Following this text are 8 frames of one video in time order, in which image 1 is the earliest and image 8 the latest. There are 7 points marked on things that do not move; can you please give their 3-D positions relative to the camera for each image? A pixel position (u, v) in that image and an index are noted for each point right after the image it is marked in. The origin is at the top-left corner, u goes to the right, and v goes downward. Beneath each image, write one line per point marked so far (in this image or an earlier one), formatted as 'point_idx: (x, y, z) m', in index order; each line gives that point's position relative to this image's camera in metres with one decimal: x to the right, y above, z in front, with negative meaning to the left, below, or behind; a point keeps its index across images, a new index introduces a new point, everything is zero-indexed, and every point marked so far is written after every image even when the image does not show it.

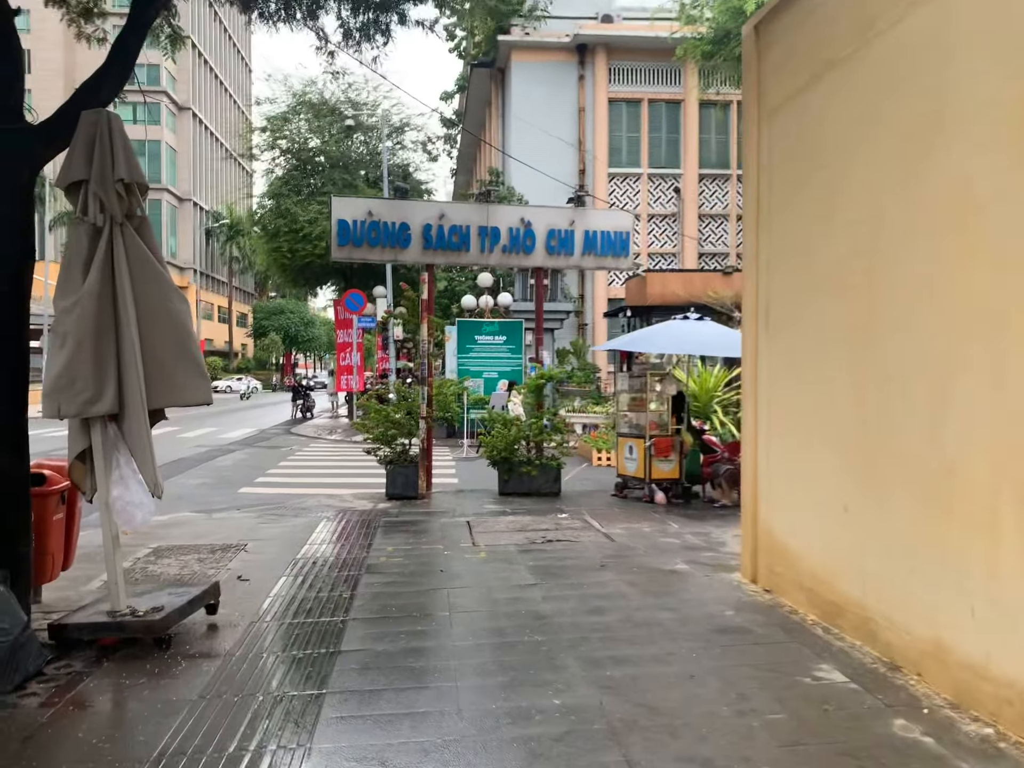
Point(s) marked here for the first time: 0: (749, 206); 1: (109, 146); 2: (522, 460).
0: (+1.6, +1.2, +5.8) m
1: (-2.2, +1.3, +4.7) m
2: (+0.1, -0.9, +10.5) m
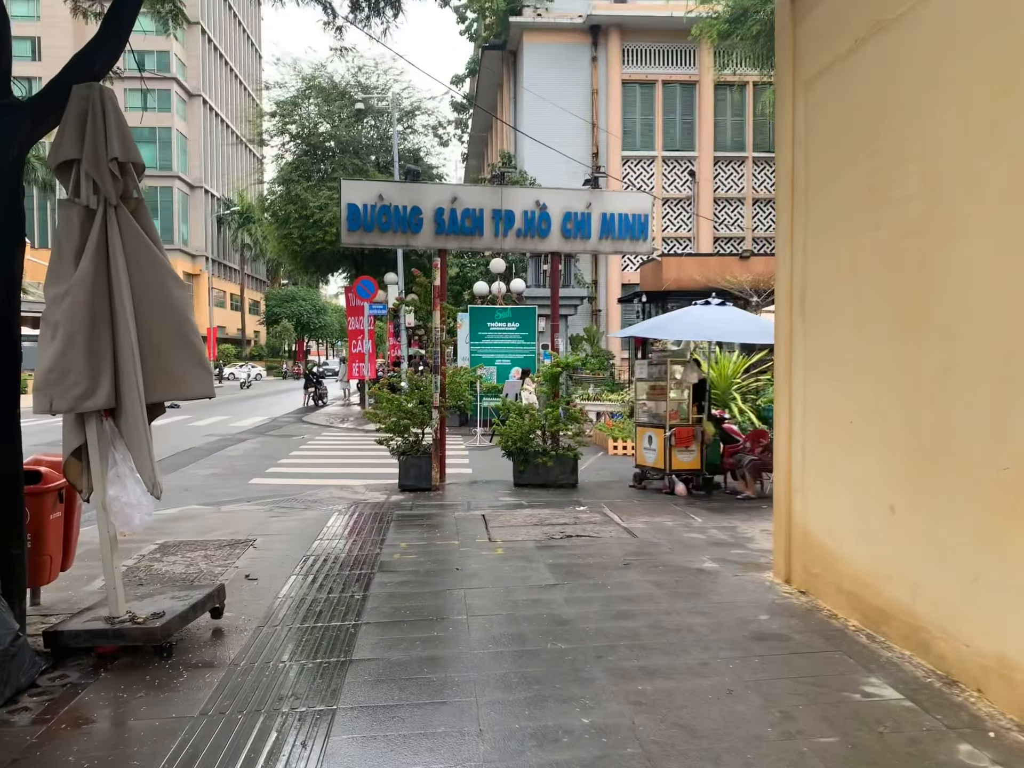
0: (+1.7, +1.3, +5.4) m
1: (-2.1, +1.4, +4.4) m
2: (+0.3, -0.8, +10.3) m
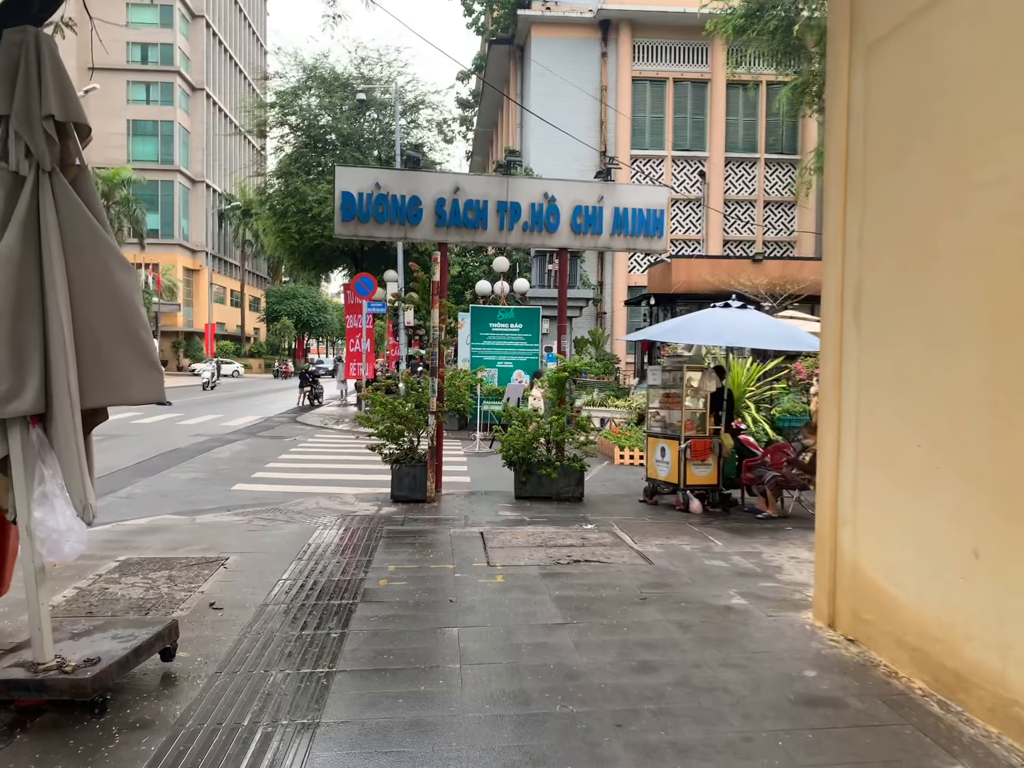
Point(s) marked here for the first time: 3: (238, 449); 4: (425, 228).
0: (+1.8, +1.2, +4.7) m
1: (-2.1, +1.4, +3.7) m
2: (+0.3, -0.9, +9.5) m
3: (-4.7, -1.1, +14.7) m
4: (-1.0, +1.8, +9.7) m
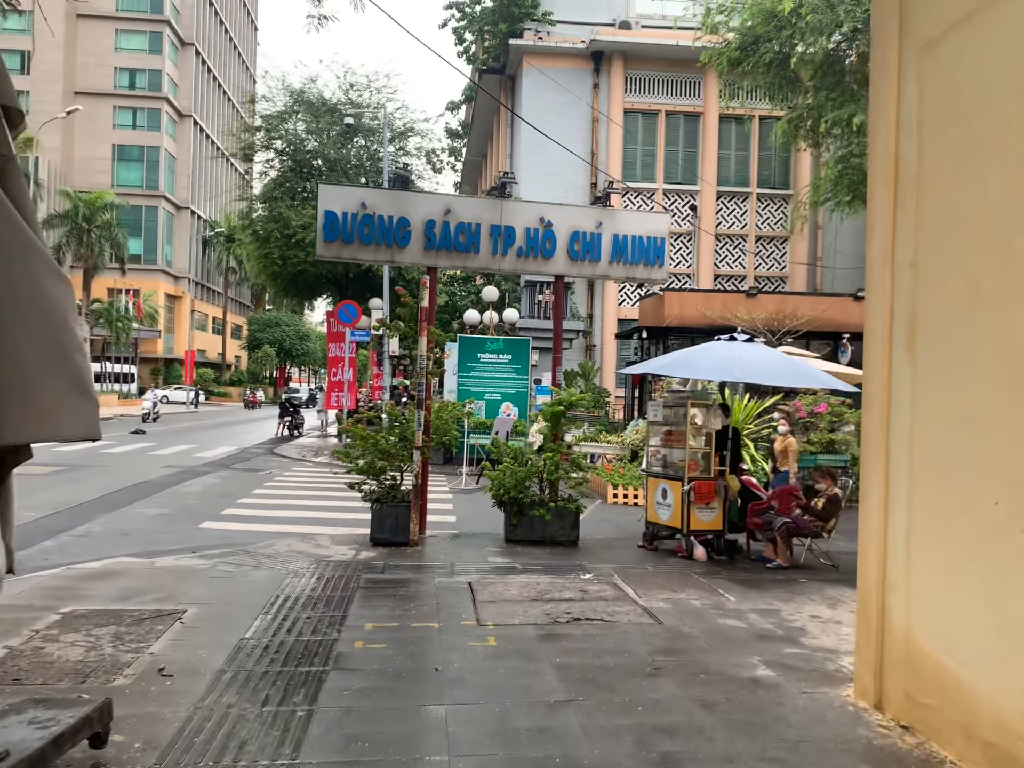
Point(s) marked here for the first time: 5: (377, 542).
0: (+1.8, +1.0, +4.2) m
1: (-2.0, +1.2, +3.1) m
2: (+0.2, -1.2, +8.9) m
3: (-4.9, -1.6, +13.9) m
4: (-1.1, +1.4, +9.1) m
5: (-1.4, -1.6, +8.7) m
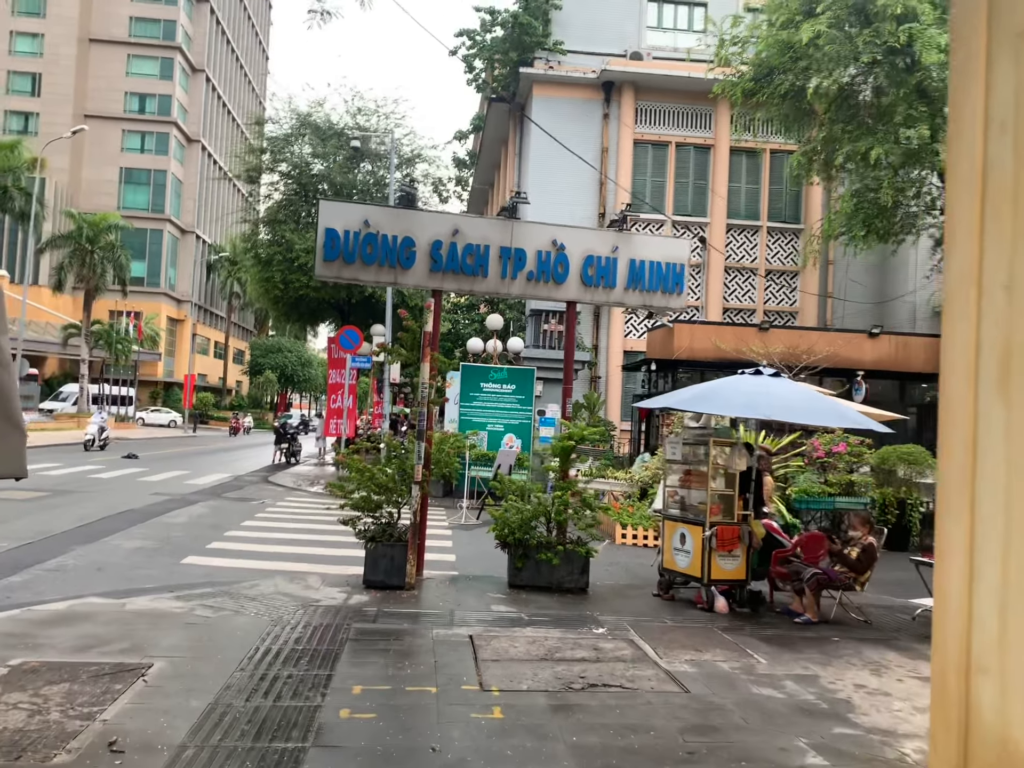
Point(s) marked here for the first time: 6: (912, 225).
0: (+1.9, +0.8, +3.6) m
1: (-1.9, +1.2, +2.6) m
2: (+0.3, -1.5, +8.2) m
3: (-4.9, -2.0, +13.3) m
4: (-0.9, +1.1, +8.5) m
5: (-1.3, -1.9, +8.0) m
6: (+9.0, +3.6, +19.4) m
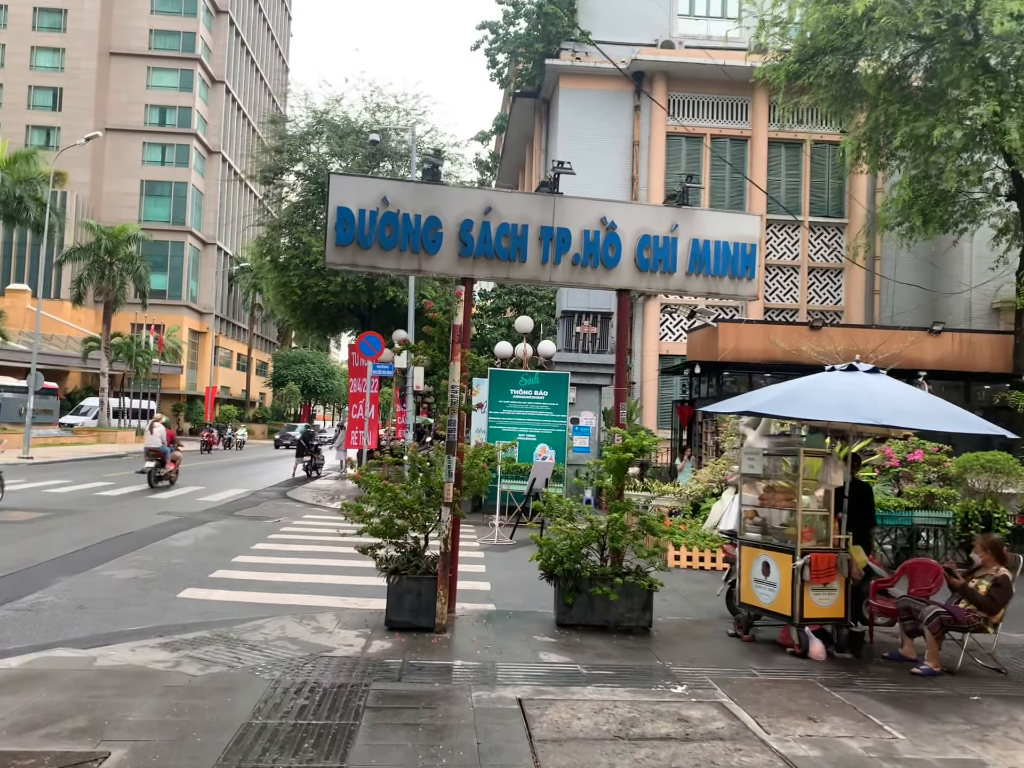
0: (+2.1, +0.9, +2.3) m
1: (-1.7, +1.2, +1.4) m
2: (+0.7, -1.5, +7.0) m
3: (-4.3, -2.1, +12.1) m
4: (-0.6, +1.1, +7.3) m
5: (-0.9, -1.9, +6.8) m
6: (+9.6, +3.6, +17.9) m
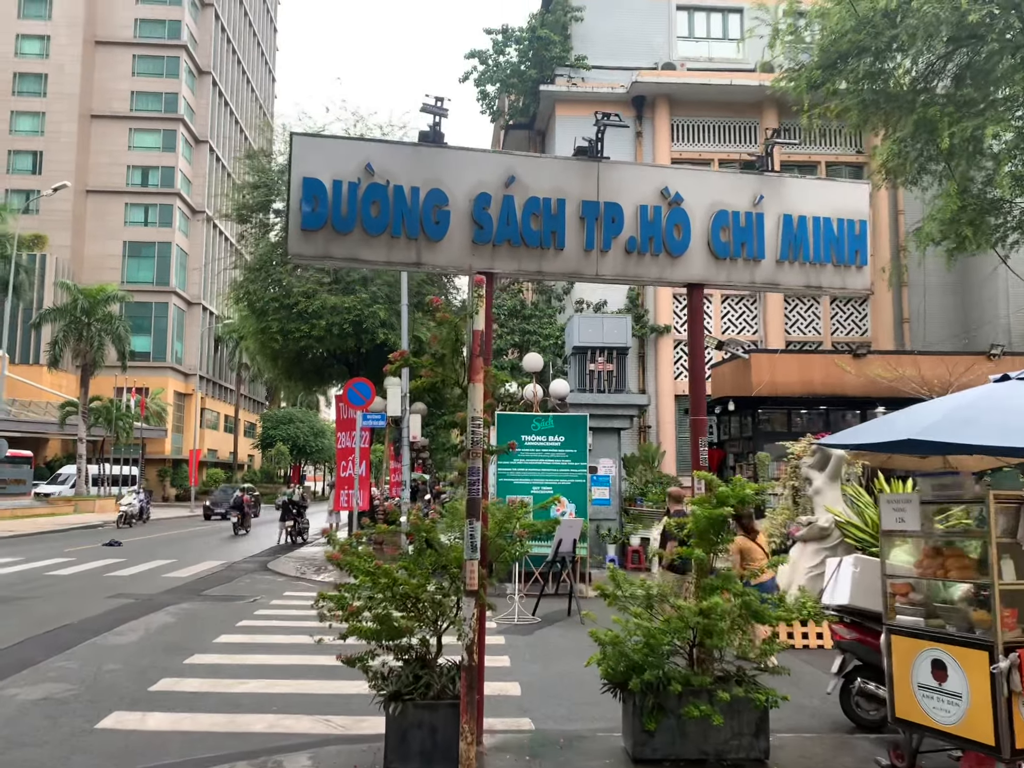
0: (+2.4, +1.1, +0.3) m
1: (-1.5, +1.3, -0.6) m
2: (+1.0, -1.7, +4.8) m
3: (-4.0, -2.8, +9.9) m
4: (-0.4, +0.9, +5.3) m
5: (-0.6, -2.1, +4.6) m
6: (+9.6, +3.0, +16.2) m
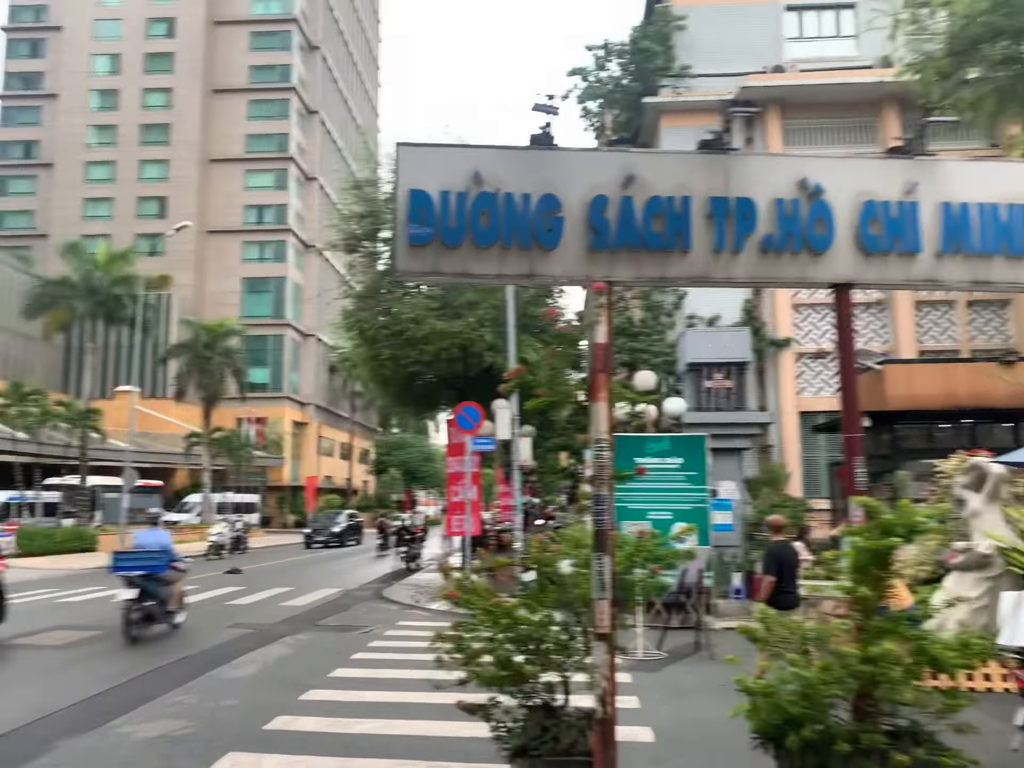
0: (+2.4, +1.1, -0.4) m
1: (-1.5, +1.3, -0.8) m
2: (+1.6, -1.8, +4.2) m
3: (-2.7, -3.1, +9.8) m
4: (+0.3, +0.7, +4.9) m
5: (+0.1, -2.2, +4.1) m
6: (+11.5, +2.9, +14.5) m
